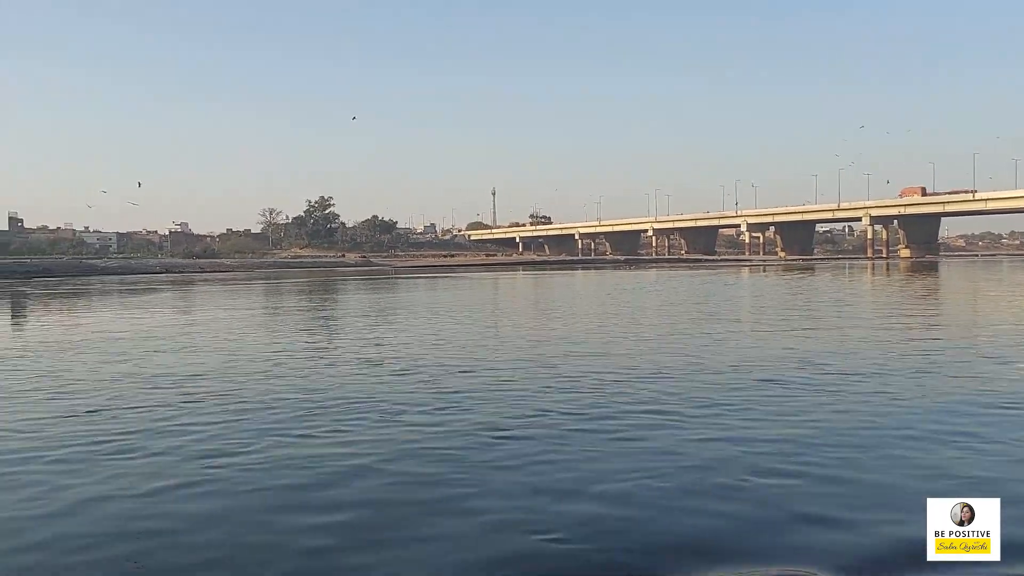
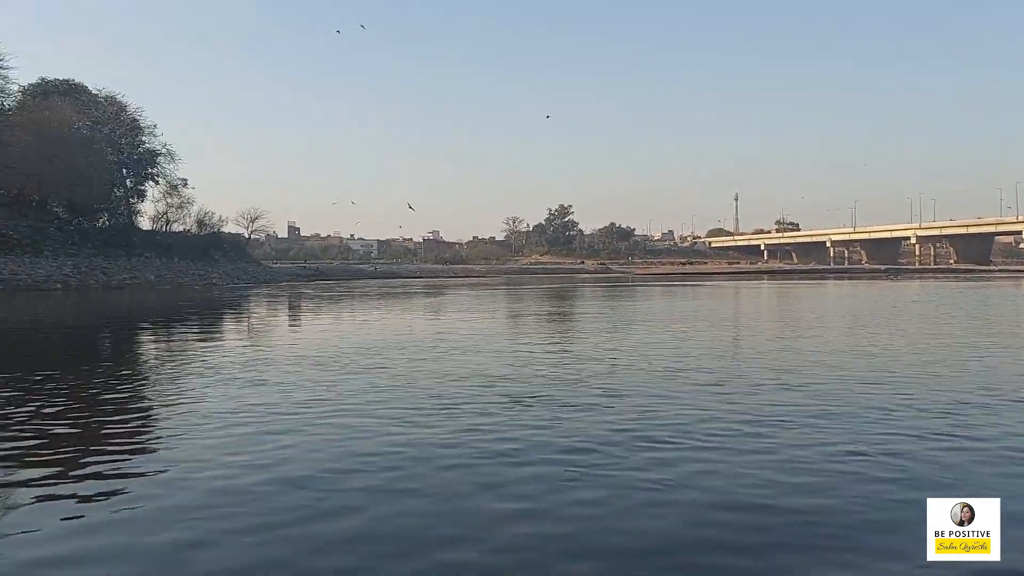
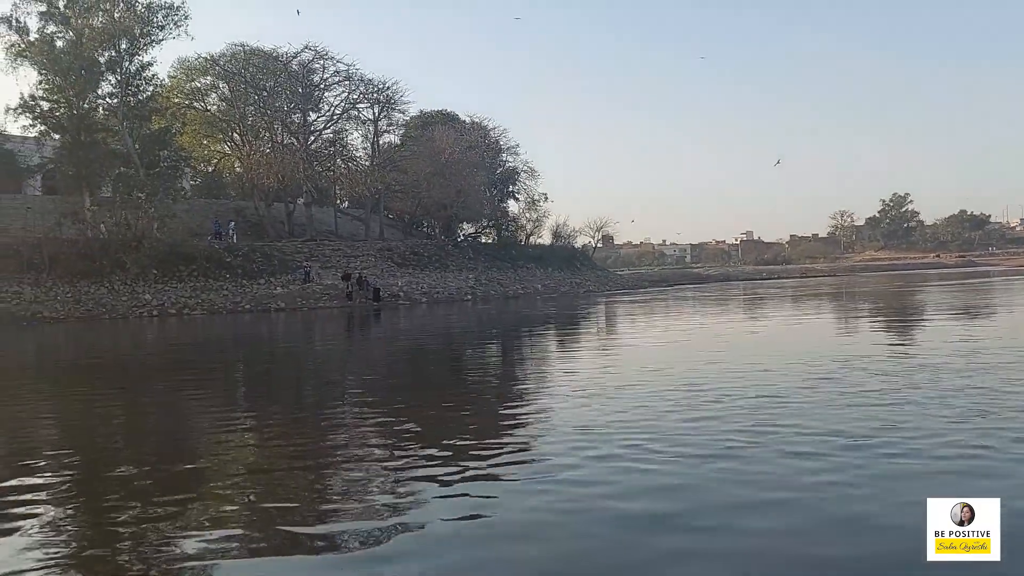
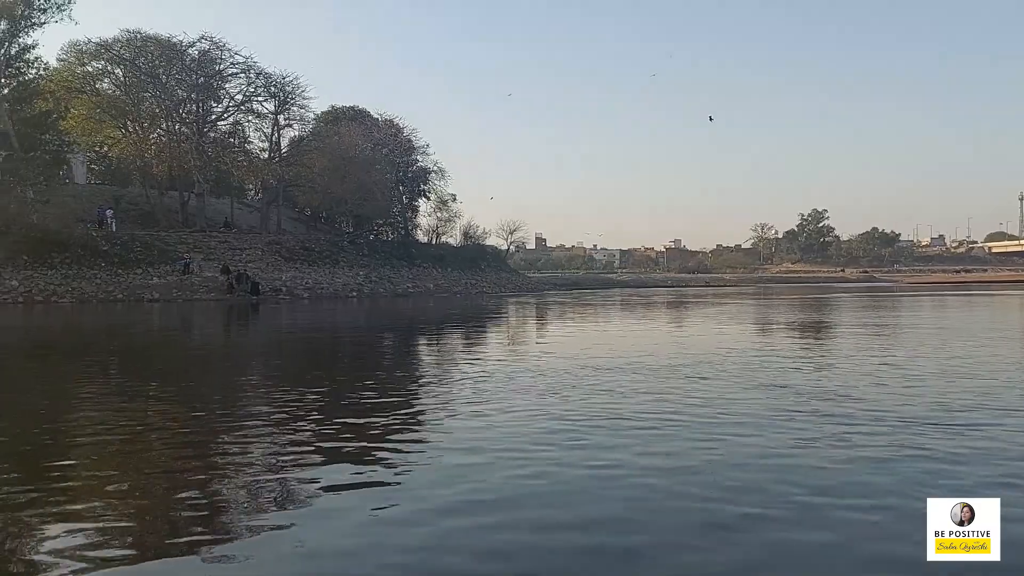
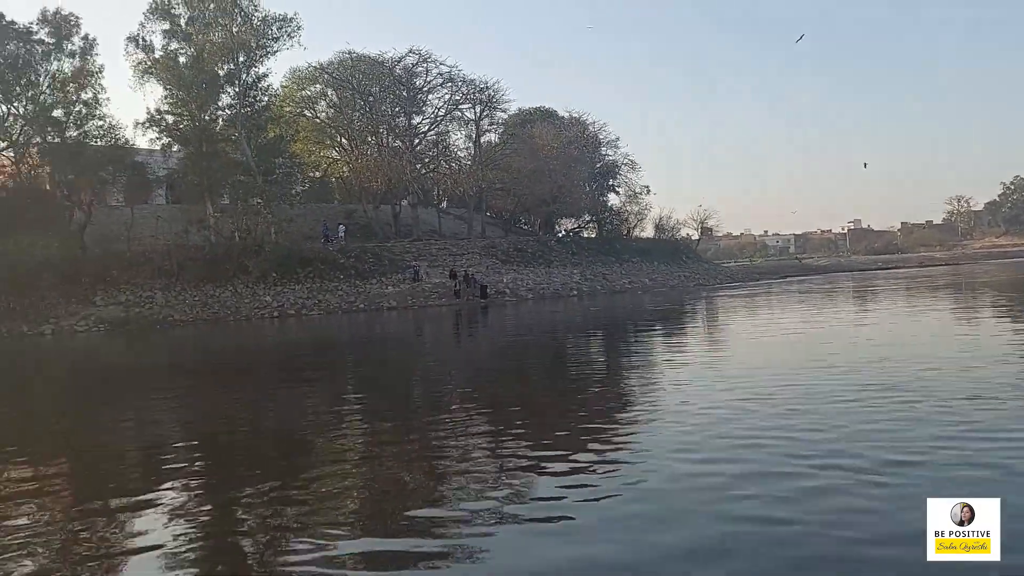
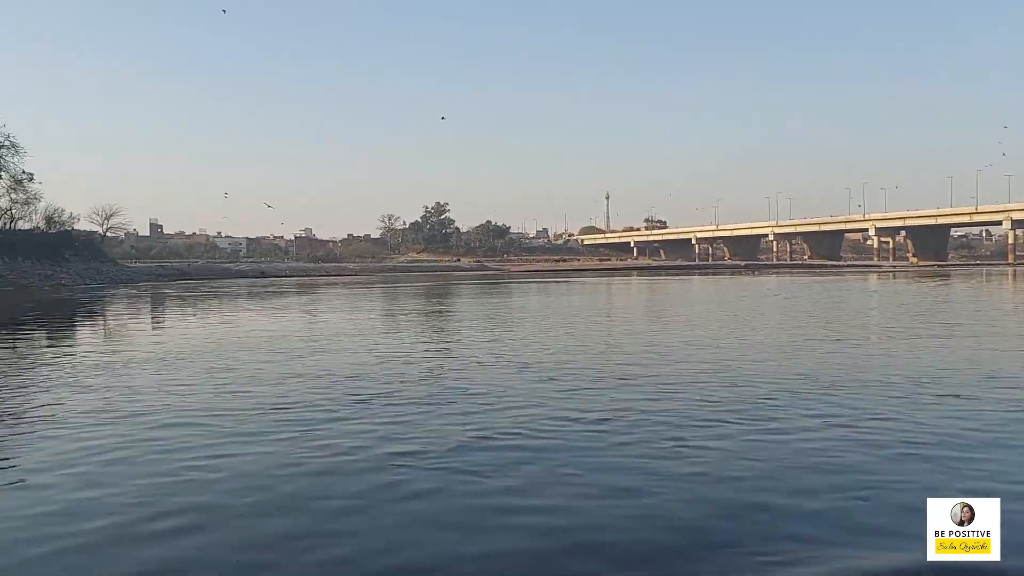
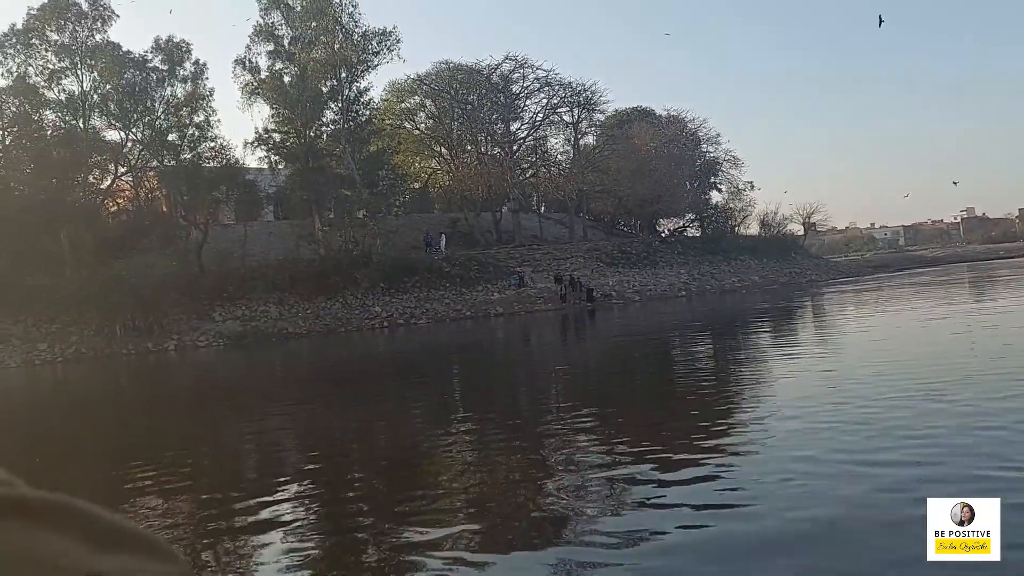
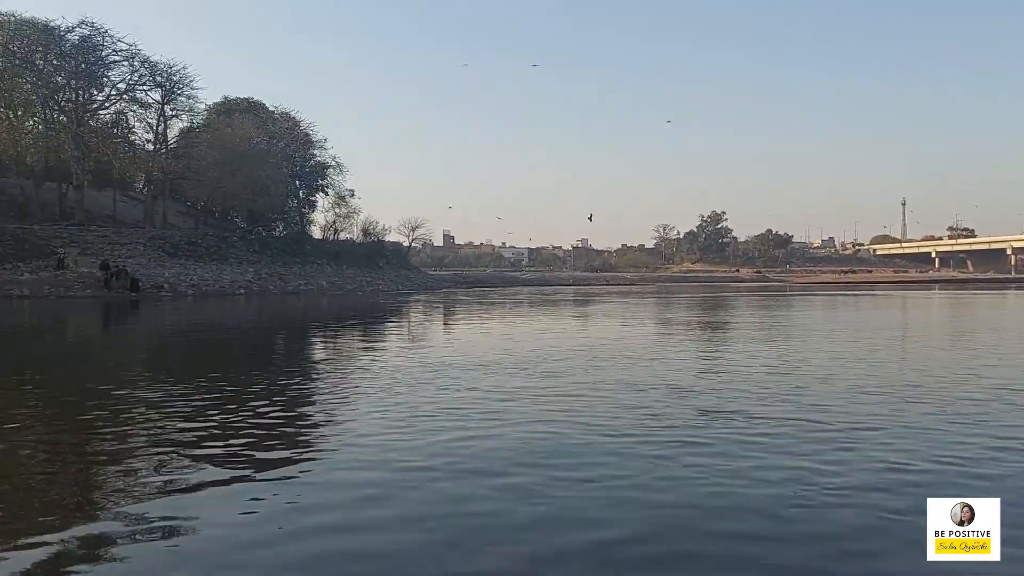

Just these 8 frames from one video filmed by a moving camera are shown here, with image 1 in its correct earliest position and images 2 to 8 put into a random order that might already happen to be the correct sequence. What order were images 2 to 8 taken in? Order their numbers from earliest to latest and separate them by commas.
6, 2, 8, 4, 3, 5, 7
